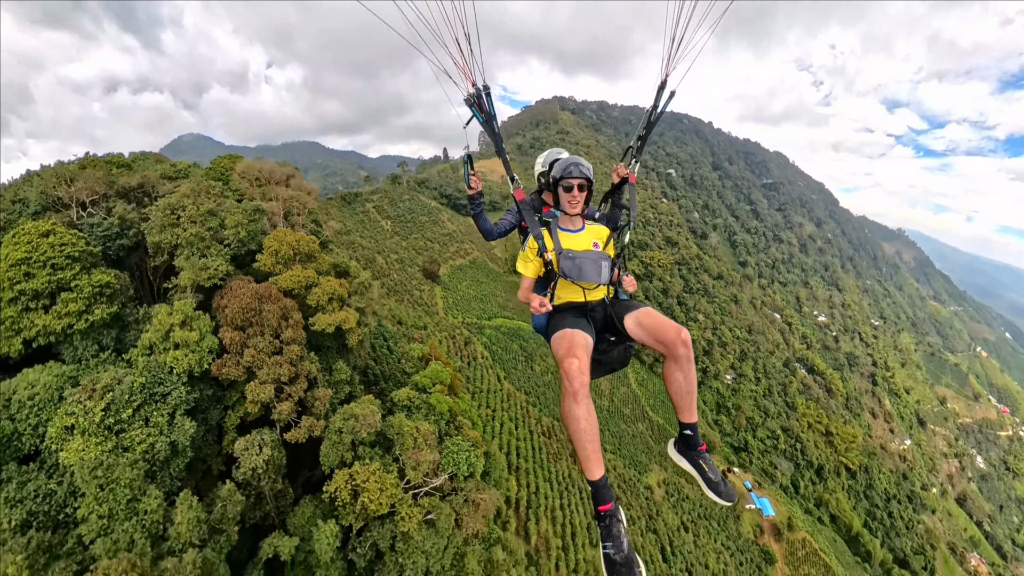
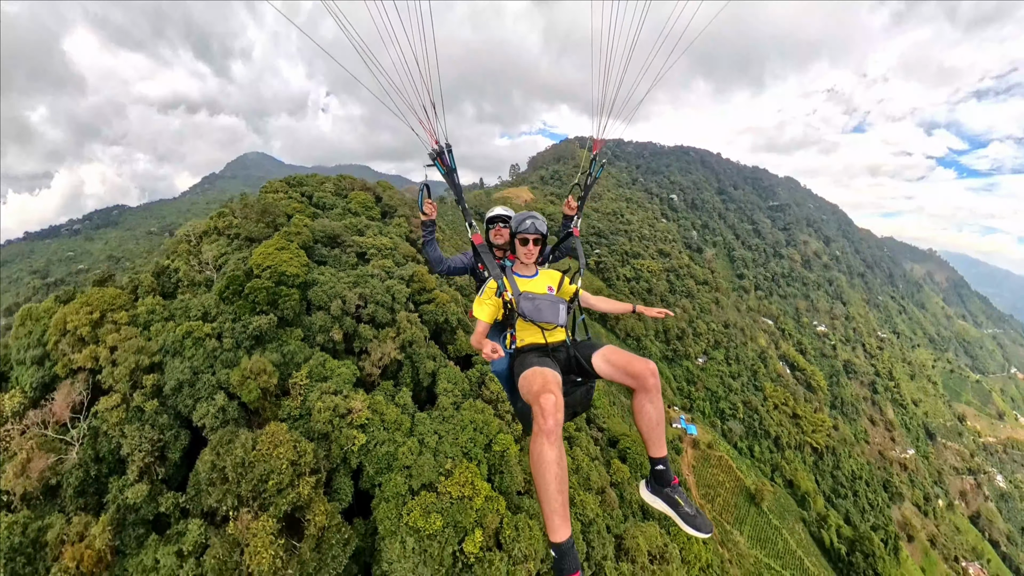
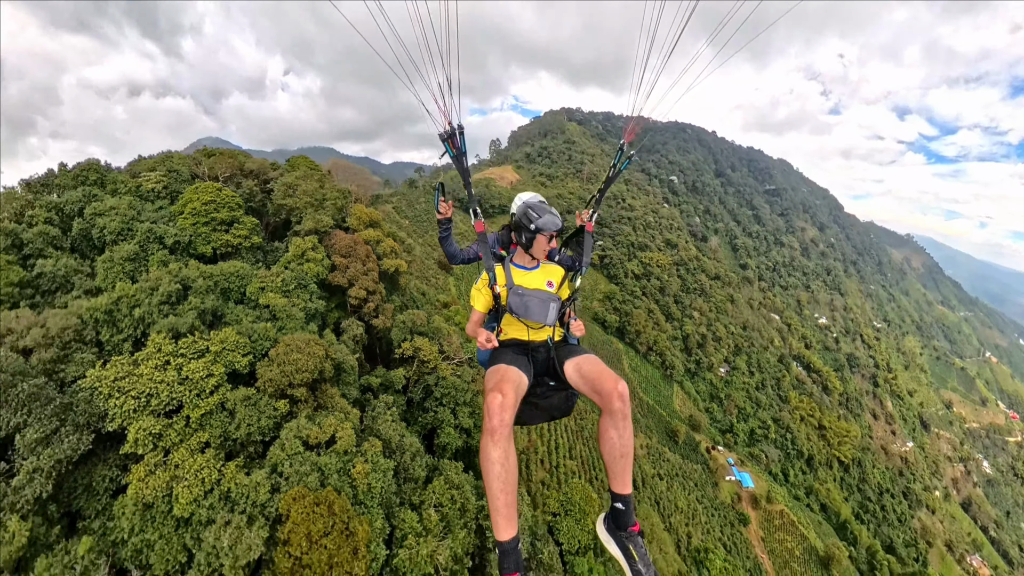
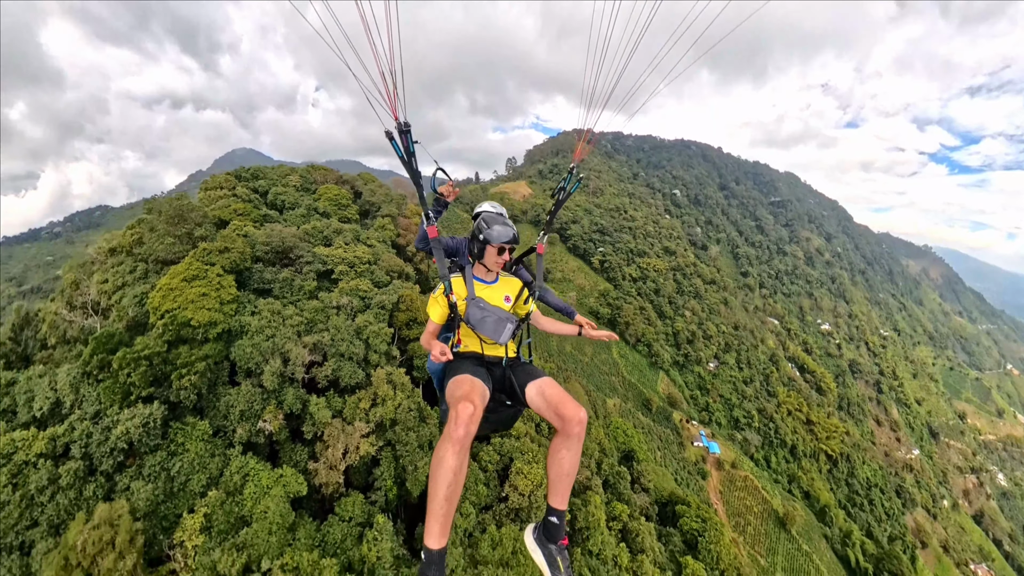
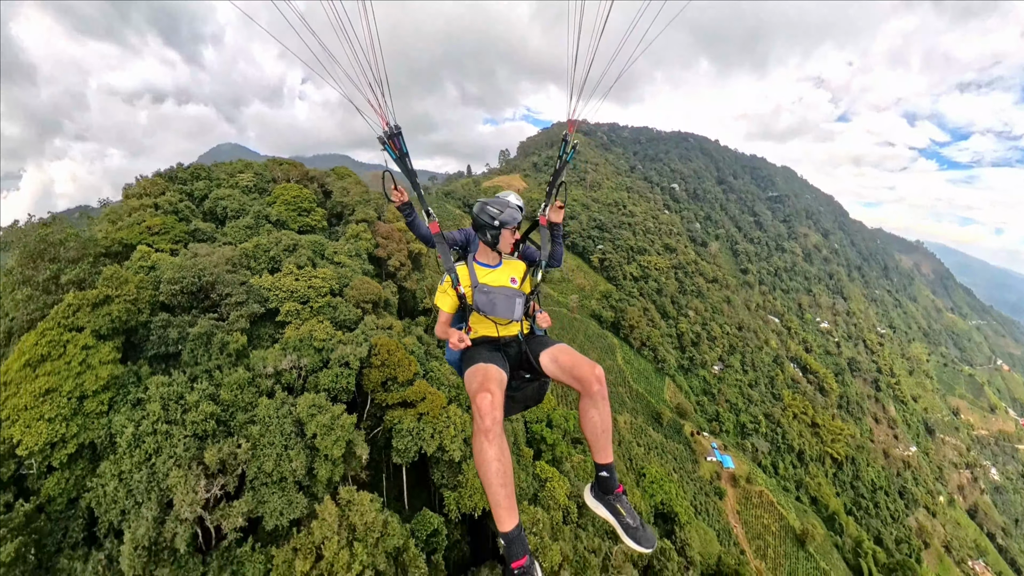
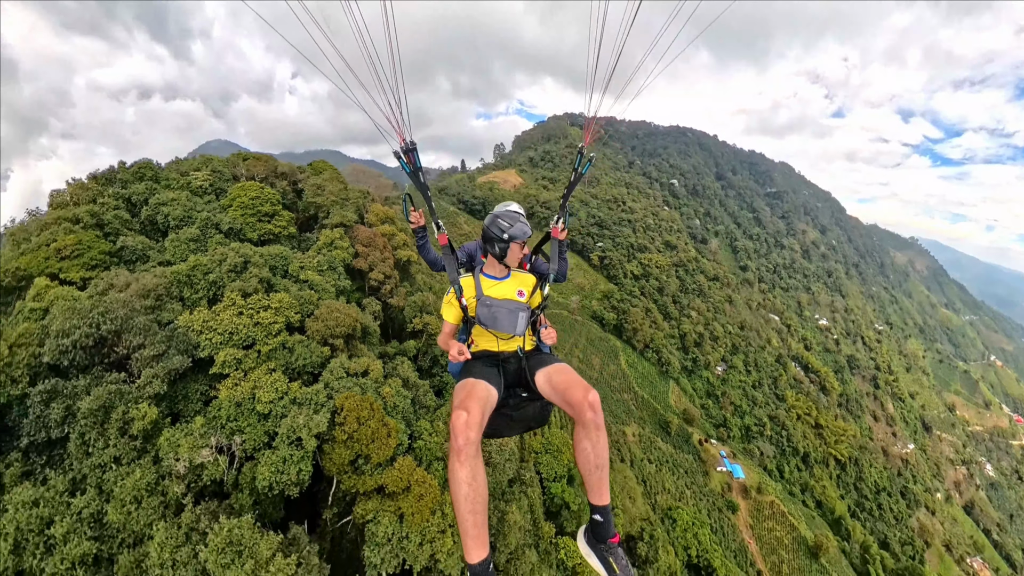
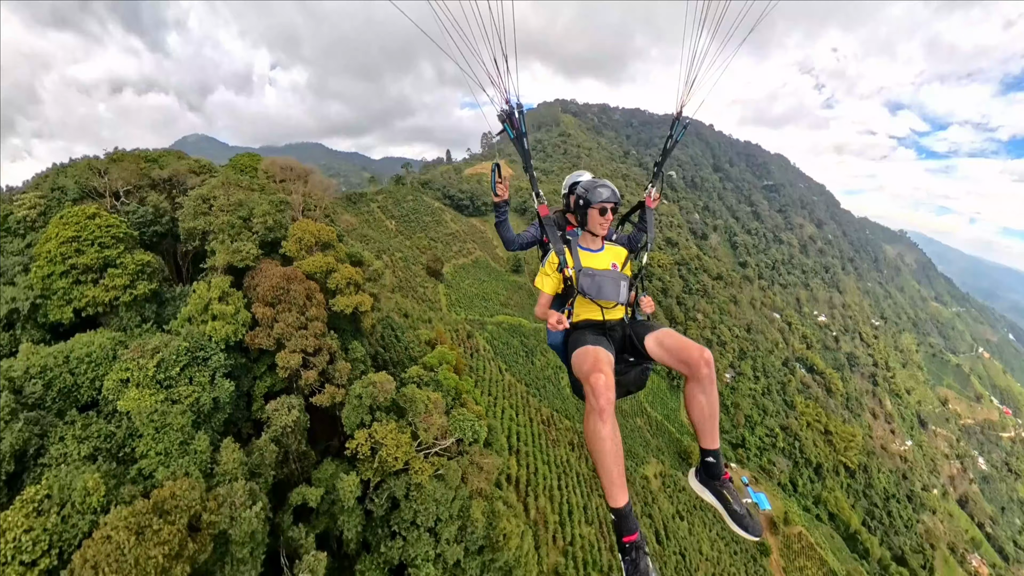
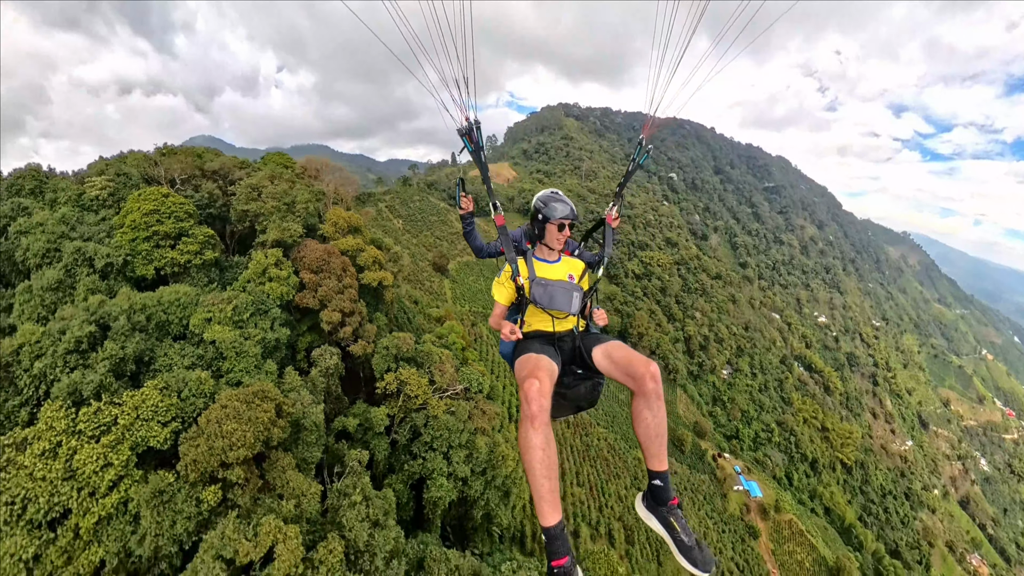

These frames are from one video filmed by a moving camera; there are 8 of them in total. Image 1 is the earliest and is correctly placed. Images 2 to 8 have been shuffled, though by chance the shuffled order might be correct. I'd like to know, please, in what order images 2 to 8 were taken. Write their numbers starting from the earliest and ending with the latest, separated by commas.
7, 8, 3, 6, 5, 4, 2
